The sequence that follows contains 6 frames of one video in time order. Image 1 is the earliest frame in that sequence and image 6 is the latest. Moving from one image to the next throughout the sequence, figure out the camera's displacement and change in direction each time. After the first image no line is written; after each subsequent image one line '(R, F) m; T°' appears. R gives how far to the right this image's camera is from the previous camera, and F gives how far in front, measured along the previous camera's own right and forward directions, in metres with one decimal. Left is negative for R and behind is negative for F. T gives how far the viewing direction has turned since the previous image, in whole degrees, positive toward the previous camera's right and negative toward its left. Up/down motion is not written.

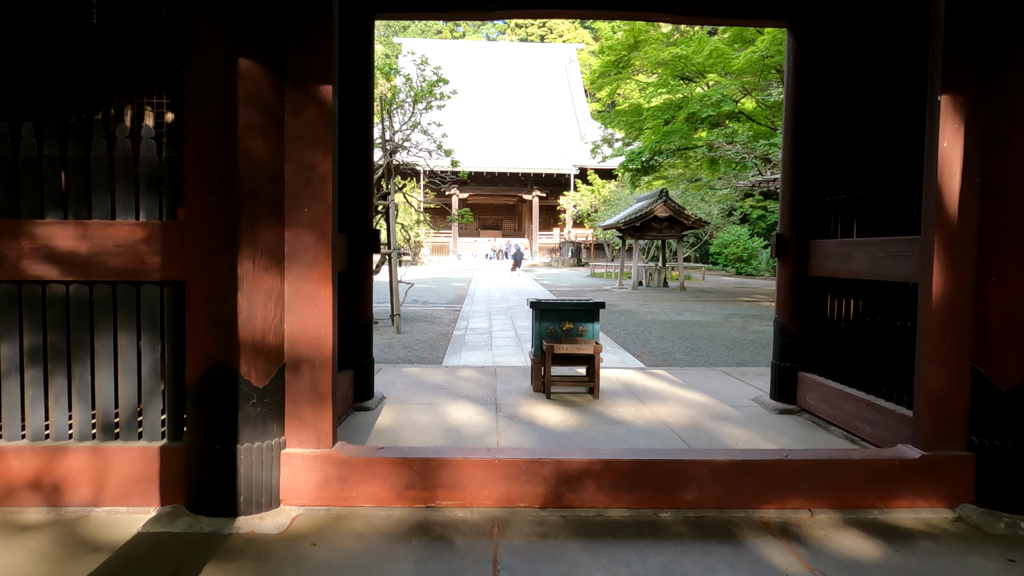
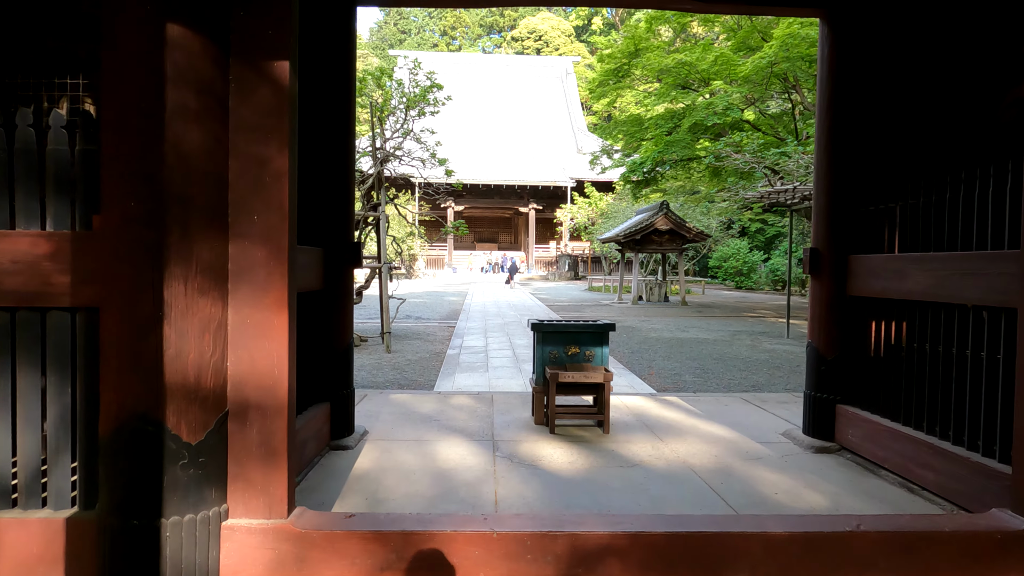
(0.0, +0.4) m; 0°
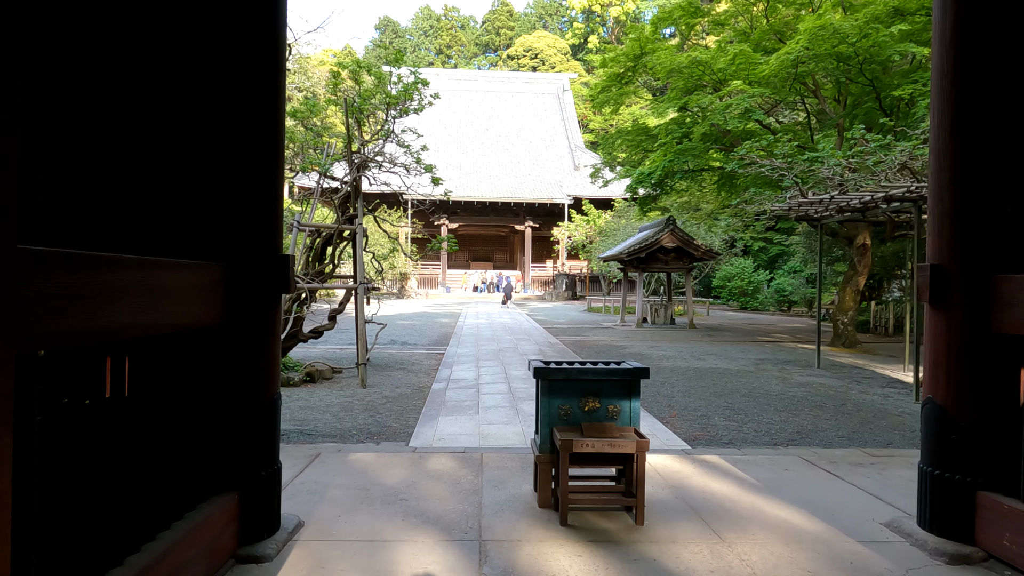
(0.0, +0.9) m; 0°
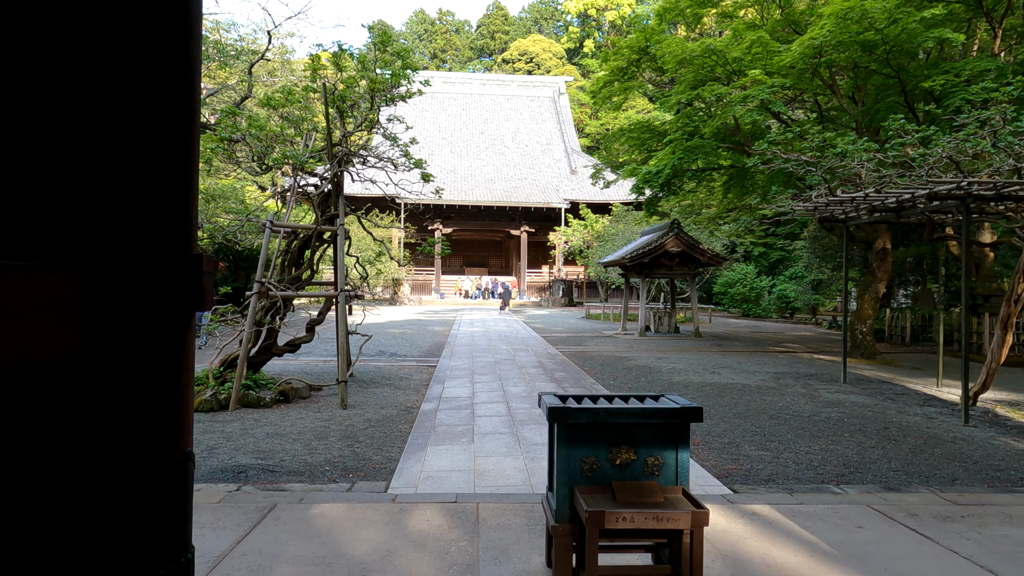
(0.0, +0.6) m; 0°
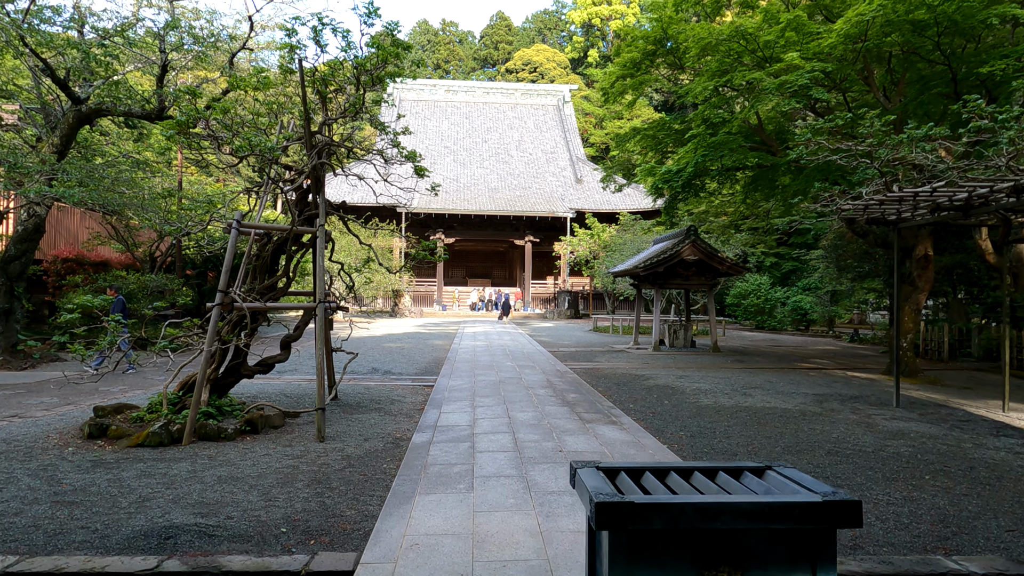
(0.0, +0.8) m; 0°
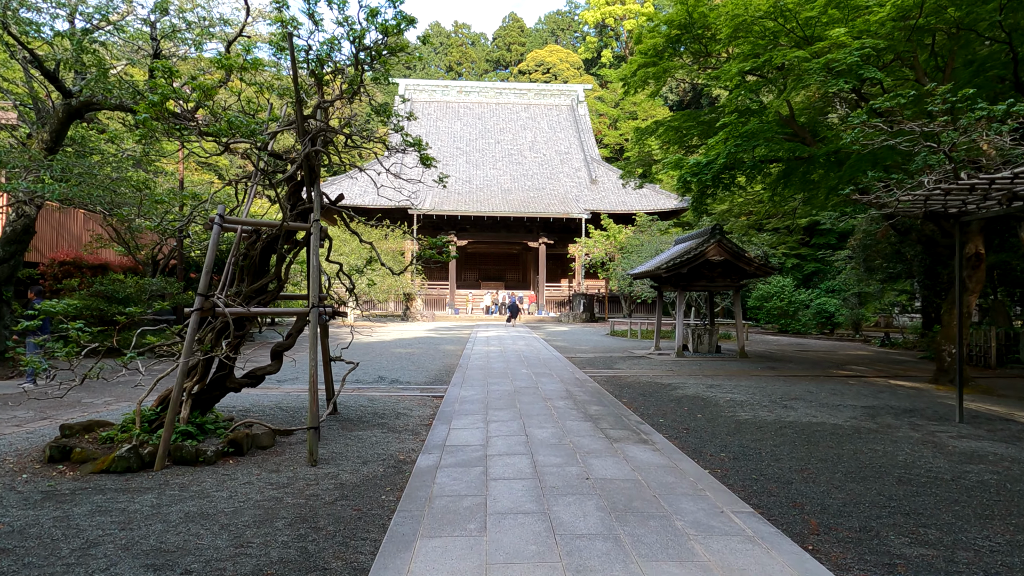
(0.0, +0.6) m; -1°
